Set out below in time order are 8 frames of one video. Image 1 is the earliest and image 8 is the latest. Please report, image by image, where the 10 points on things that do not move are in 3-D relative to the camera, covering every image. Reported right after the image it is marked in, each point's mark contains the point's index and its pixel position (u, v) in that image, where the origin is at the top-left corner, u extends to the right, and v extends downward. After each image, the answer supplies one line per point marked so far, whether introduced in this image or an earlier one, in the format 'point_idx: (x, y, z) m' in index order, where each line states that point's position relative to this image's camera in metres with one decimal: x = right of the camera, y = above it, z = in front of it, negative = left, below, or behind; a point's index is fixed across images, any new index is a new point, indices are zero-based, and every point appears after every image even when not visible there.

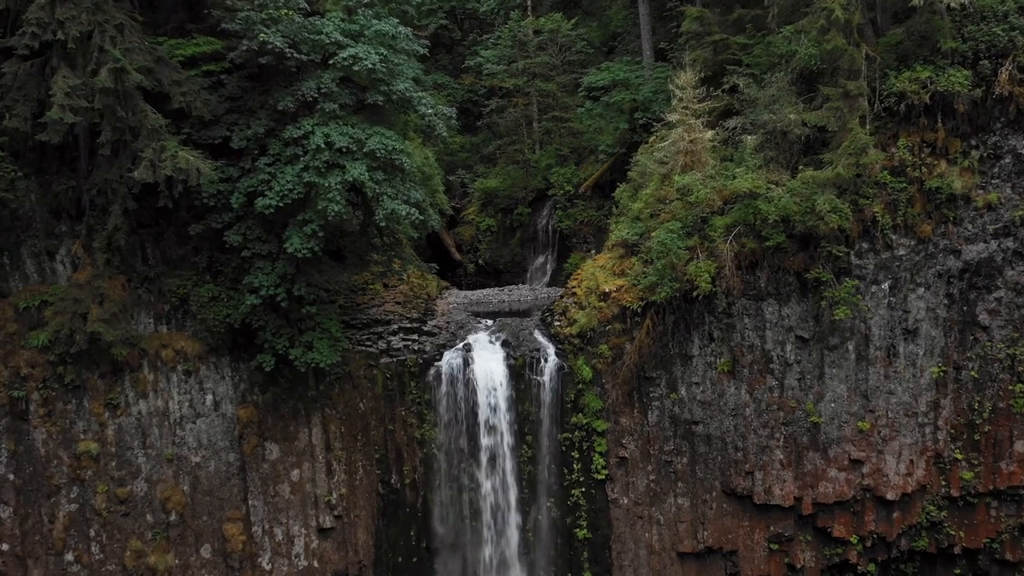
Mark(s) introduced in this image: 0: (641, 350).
0: (+2.5, -1.2, +12.2) m
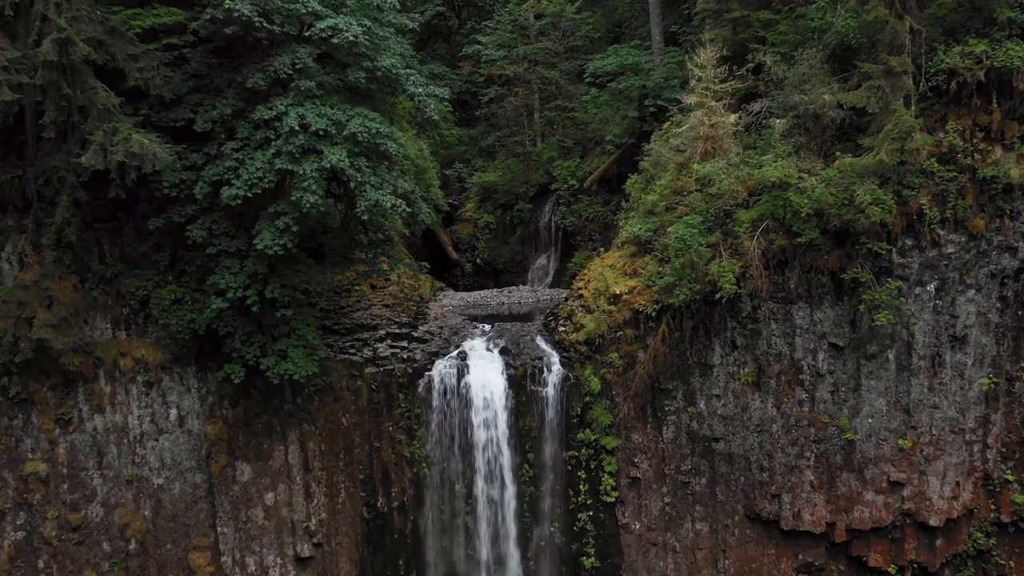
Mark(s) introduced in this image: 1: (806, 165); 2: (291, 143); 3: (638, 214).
0: (+2.5, -1.2, +10.9) m
1: (+4.8, +2.0, +10.5) m
2: (-3.3, +2.1, +9.4) m
3: (+2.4, +1.4, +12.3) m
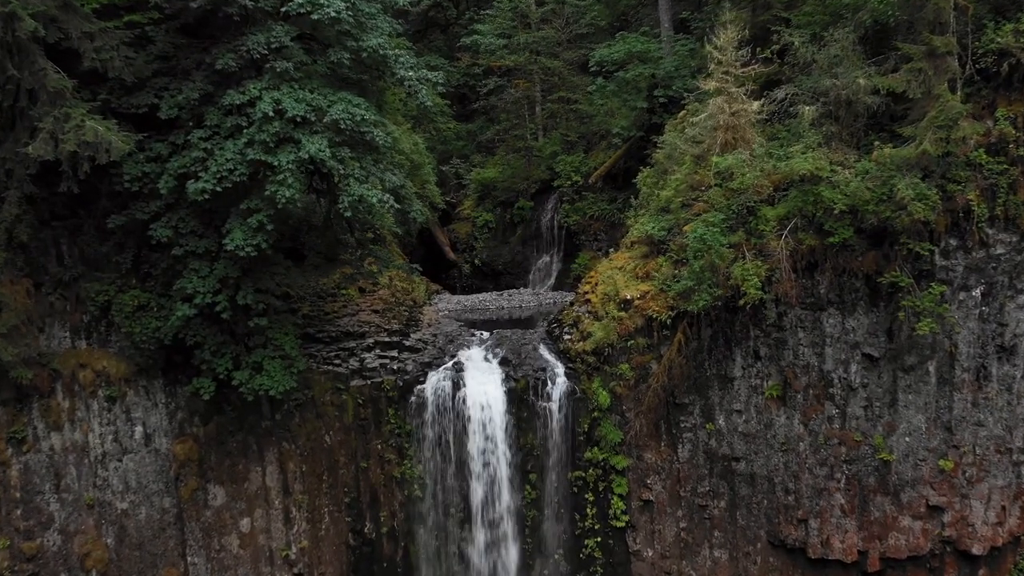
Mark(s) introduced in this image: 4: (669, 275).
0: (+2.5, -1.3, +9.9) m
1: (+4.8, +1.9, +9.5) m
2: (-3.2, +2.0, +8.3) m
3: (+2.4, +1.3, +11.2) m
4: (+2.5, +0.2, +10.0) m
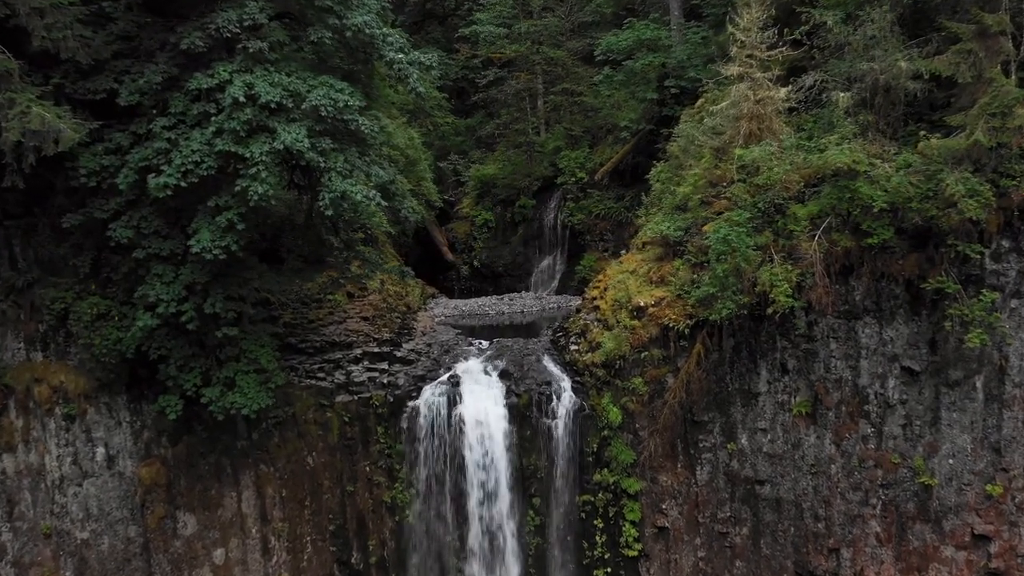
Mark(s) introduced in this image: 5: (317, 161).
0: (+2.5, -1.4, +9.0) m
1: (+4.9, +1.8, +8.5) m
2: (-3.2, +2.0, +7.4) m
3: (+2.5, +1.3, +10.3) m
4: (+2.5, +0.1, +9.1) m
5: (-2.3, +1.5, +7.6) m
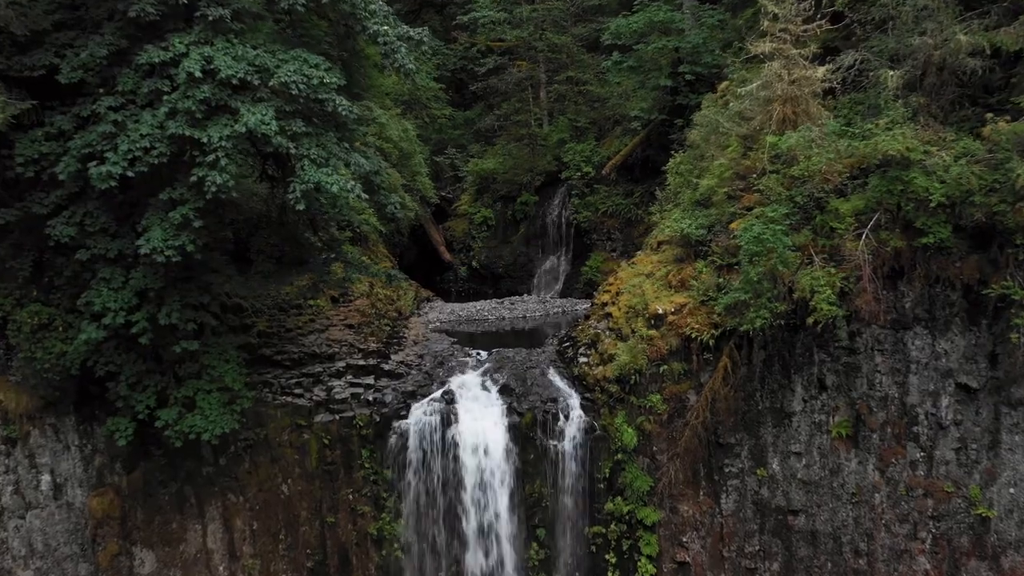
0: (+2.5, -1.5, +7.9) m
1: (+4.9, +1.8, +7.4) m
2: (-3.2, +1.9, +6.3) m
3: (+2.5, +1.2, +9.2) m
4: (+2.5, 0.0, +8.0) m
5: (-2.3, +1.4, +6.5) m
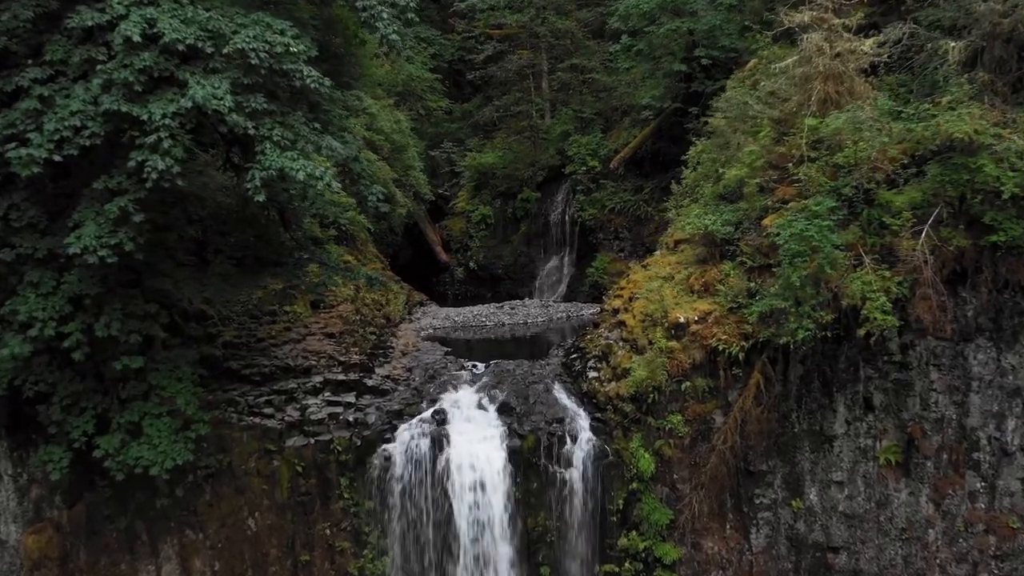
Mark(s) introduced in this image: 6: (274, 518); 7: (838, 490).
0: (+2.5, -1.5, +6.9) m
1: (+4.9, +1.7, +6.4) m
2: (-3.2, +1.8, +5.3) m
3: (+2.5, +1.1, +8.2) m
4: (+2.5, 0.0, +7.0) m
5: (-2.3, +1.4, +5.5) m
6: (-2.6, -2.6, +7.1) m
7: (+3.6, -2.2, +7.0) m
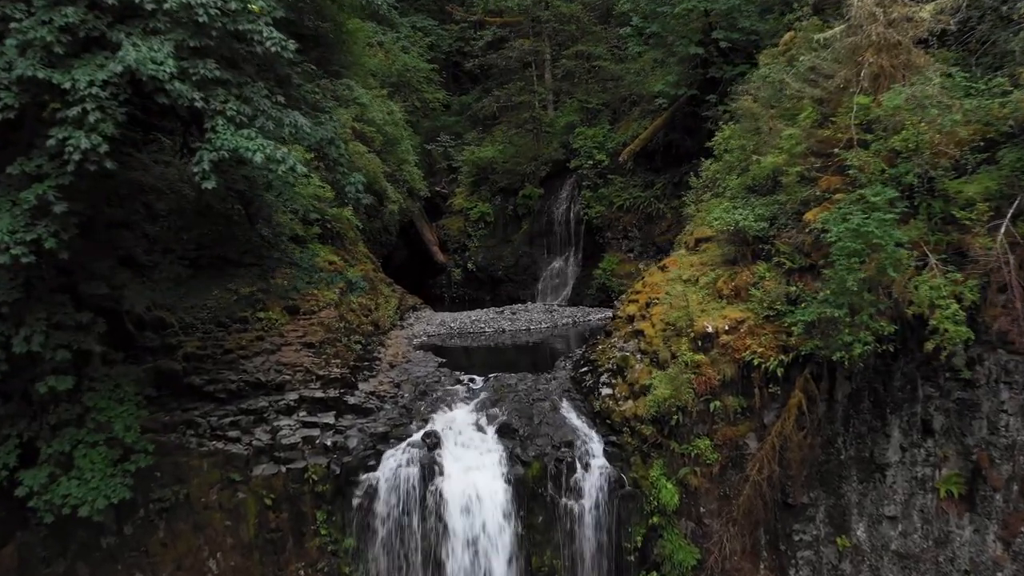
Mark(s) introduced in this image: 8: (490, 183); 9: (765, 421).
0: (+2.5, -1.6, +5.9) m
1: (+4.9, +1.7, +5.5) m
2: (-3.2, +1.8, +4.3) m
3: (+2.5, +1.1, +7.2) m
4: (+2.5, -0.1, +6.0) m
5: (-2.3, +1.3, +4.5) m
6: (-2.6, -2.6, +6.2) m
7: (+3.6, -2.3, +6.1) m
8: (-0.5, +2.6, +15.7) m
9: (+2.4, -1.2, +6.0) m
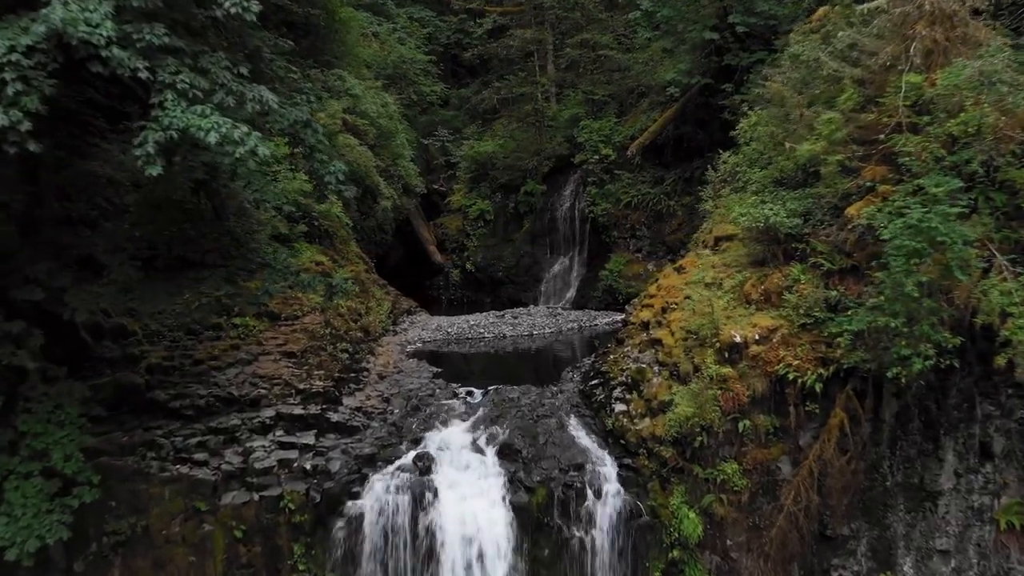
0: (+2.6, -1.6, +5.2) m
1: (+4.9, +1.6, +4.8) m
2: (-3.2, +1.8, +3.6) m
3: (+2.5, +1.0, +6.5) m
4: (+2.6, -0.1, +5.3) m
5: (-2.2, +1.3, +3.8) m
6: (-2.6, -2.6, +5.4) m
7: (+3.6, -2.3, +5.4) m
8: (-0.5, +2.5, +15.0) m
9: (+2.4, -1.3, +5.3) m
